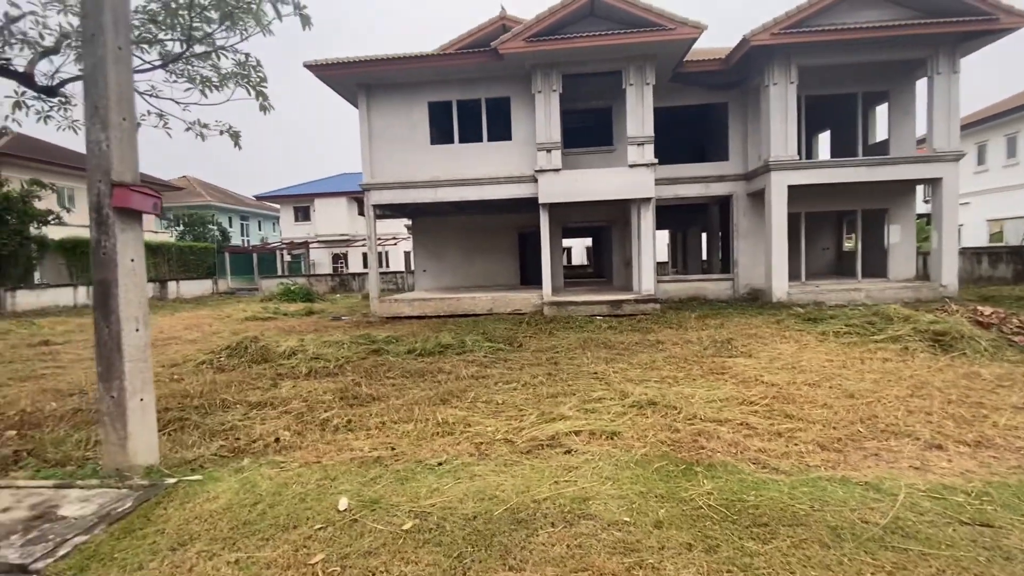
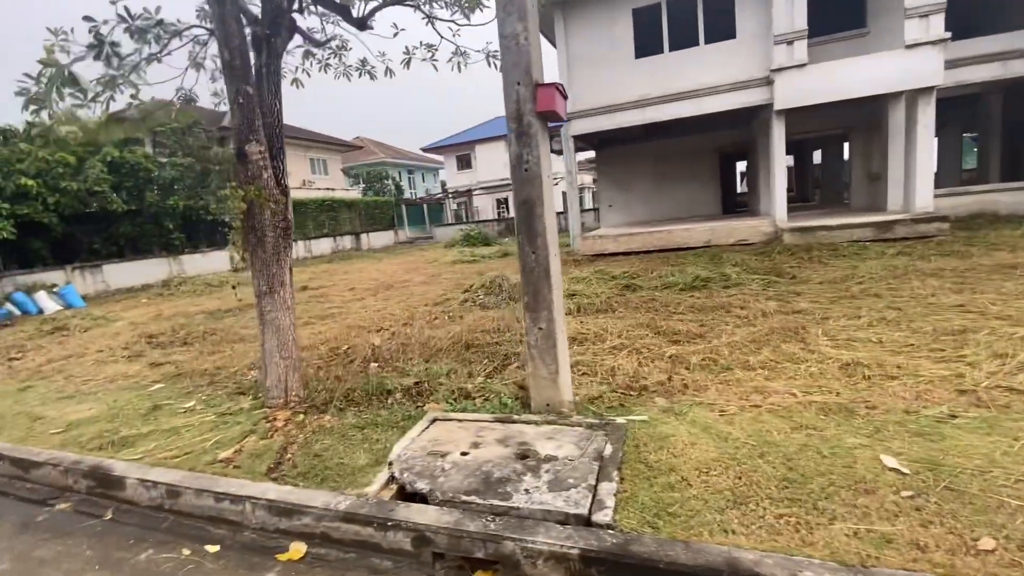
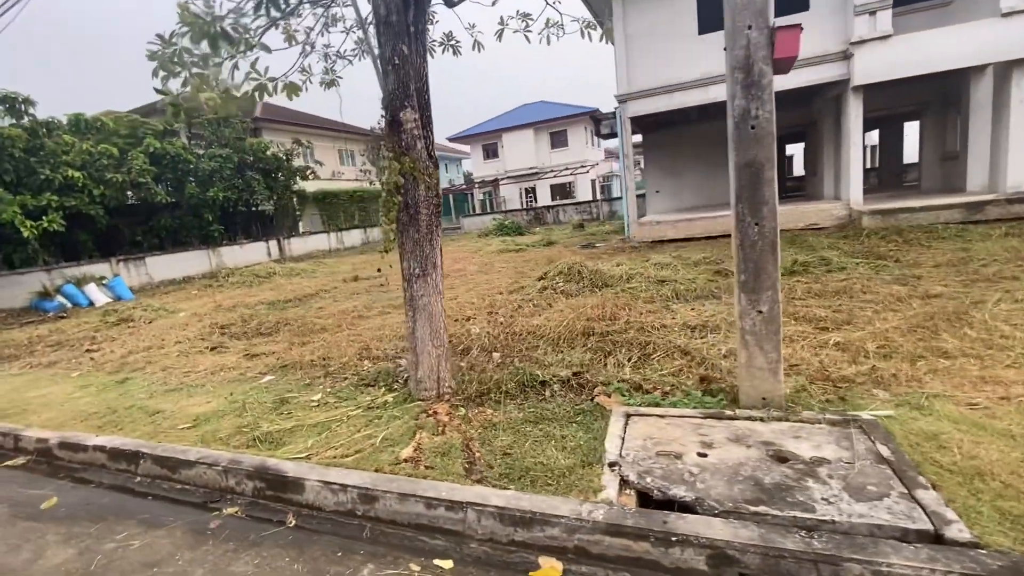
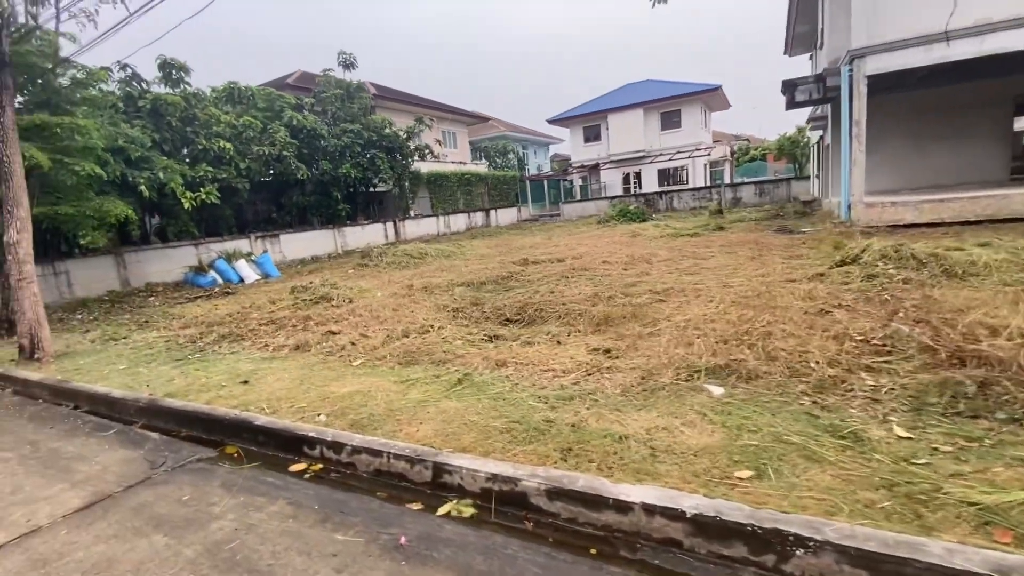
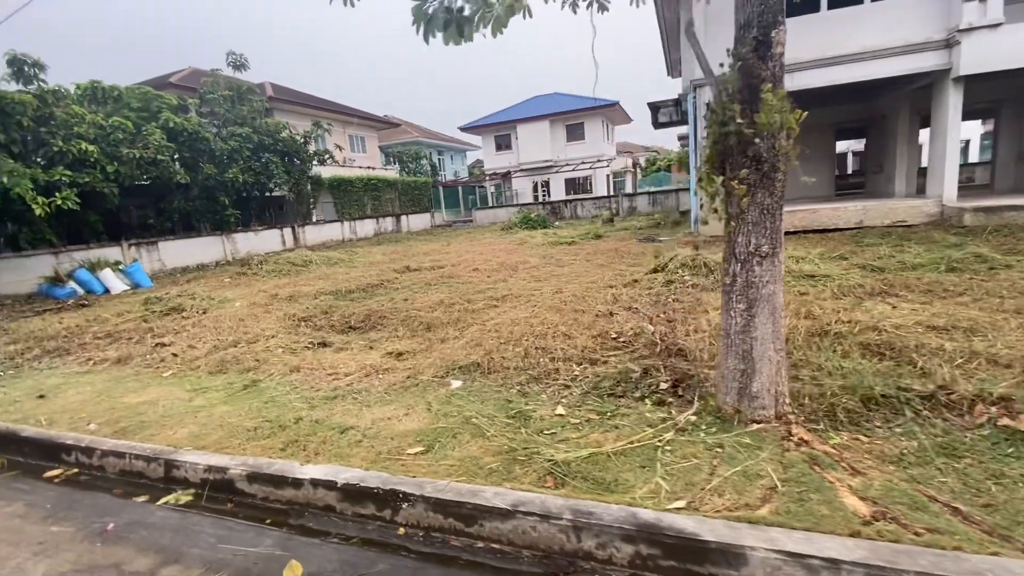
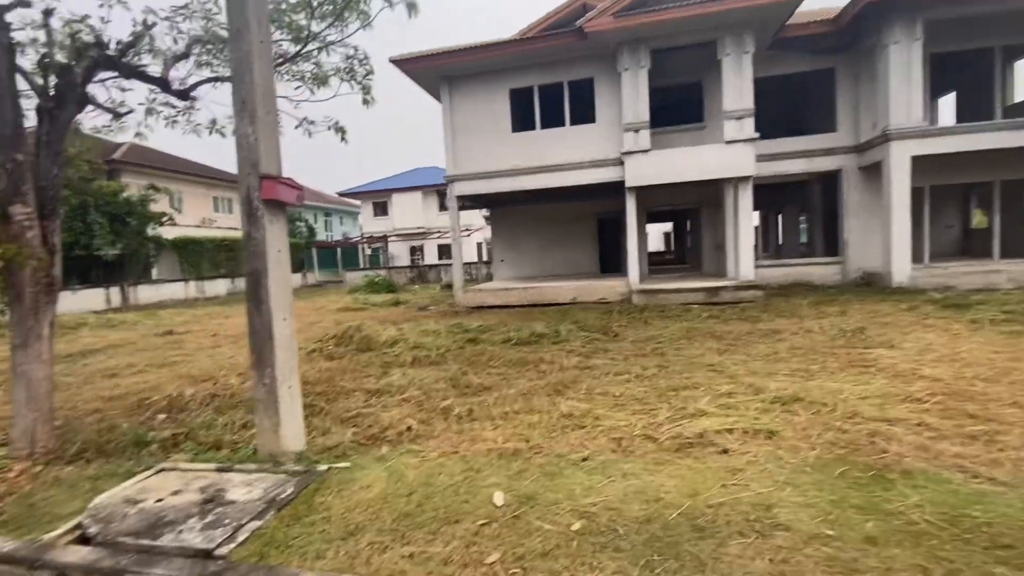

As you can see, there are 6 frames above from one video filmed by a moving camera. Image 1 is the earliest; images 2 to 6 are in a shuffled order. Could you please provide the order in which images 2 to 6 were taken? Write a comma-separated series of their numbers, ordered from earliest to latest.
6, 2, 3, 5, 4
